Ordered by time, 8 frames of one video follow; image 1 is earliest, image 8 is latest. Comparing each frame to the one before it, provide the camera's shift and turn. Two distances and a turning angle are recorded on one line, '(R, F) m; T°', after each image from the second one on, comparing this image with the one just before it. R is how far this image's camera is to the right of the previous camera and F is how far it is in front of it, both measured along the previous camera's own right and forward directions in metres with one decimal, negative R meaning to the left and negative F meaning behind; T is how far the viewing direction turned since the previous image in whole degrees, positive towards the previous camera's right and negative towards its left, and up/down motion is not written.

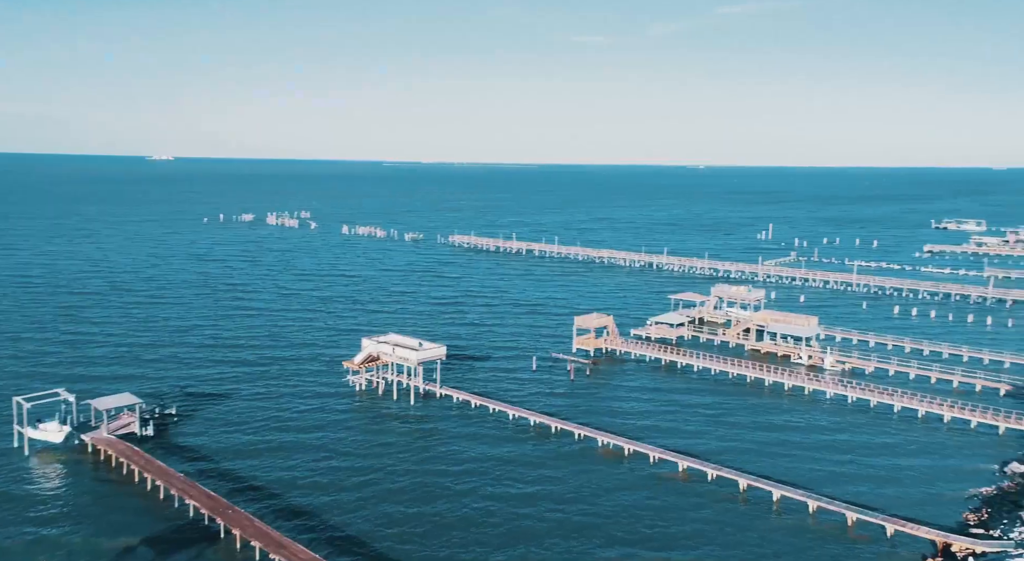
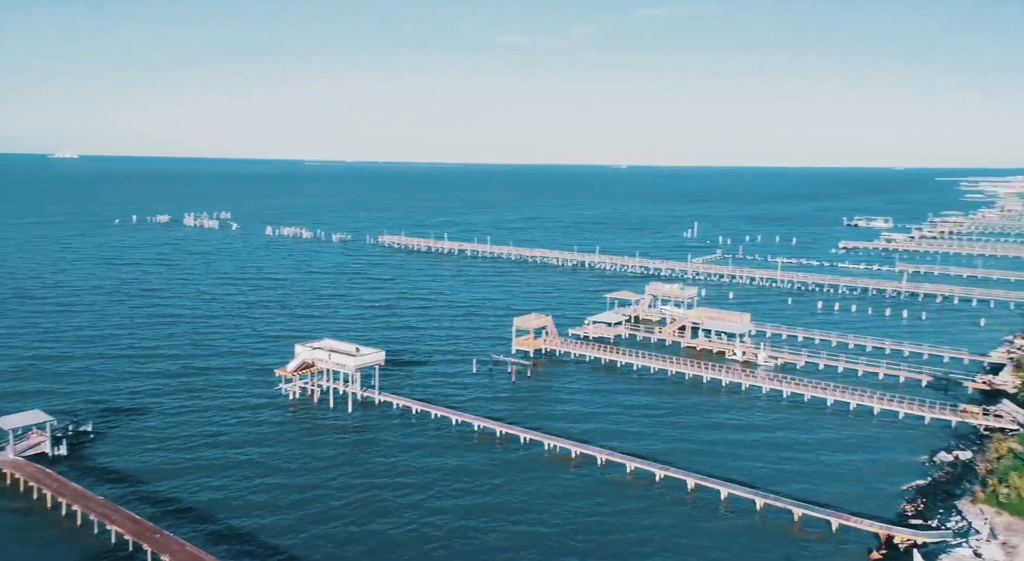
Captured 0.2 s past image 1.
(-0.4, -0.1) m; +5°
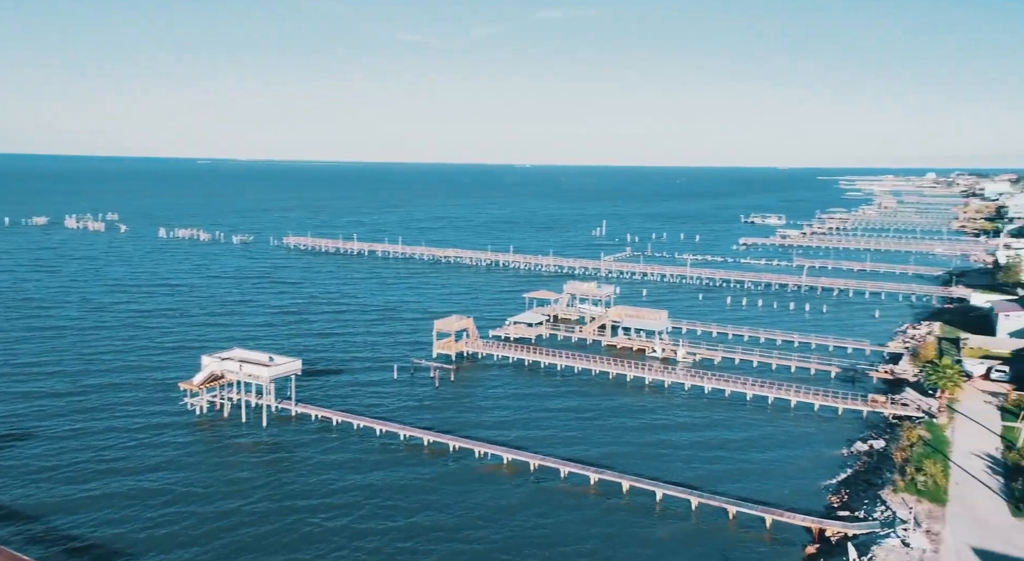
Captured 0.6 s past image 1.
(-0.5, 0.0) m; +6°
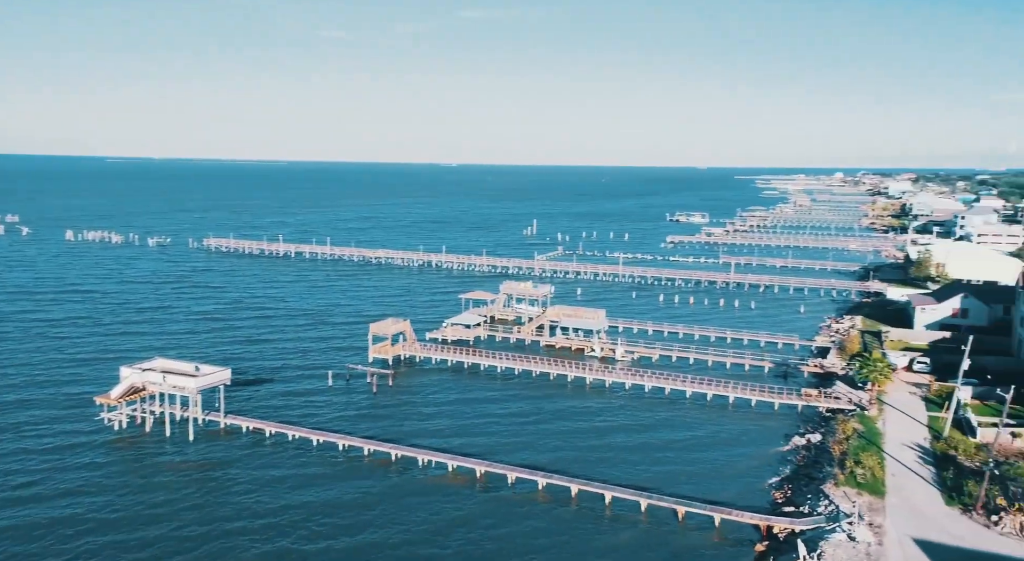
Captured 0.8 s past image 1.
(-0.3, 0.0) m; +5°
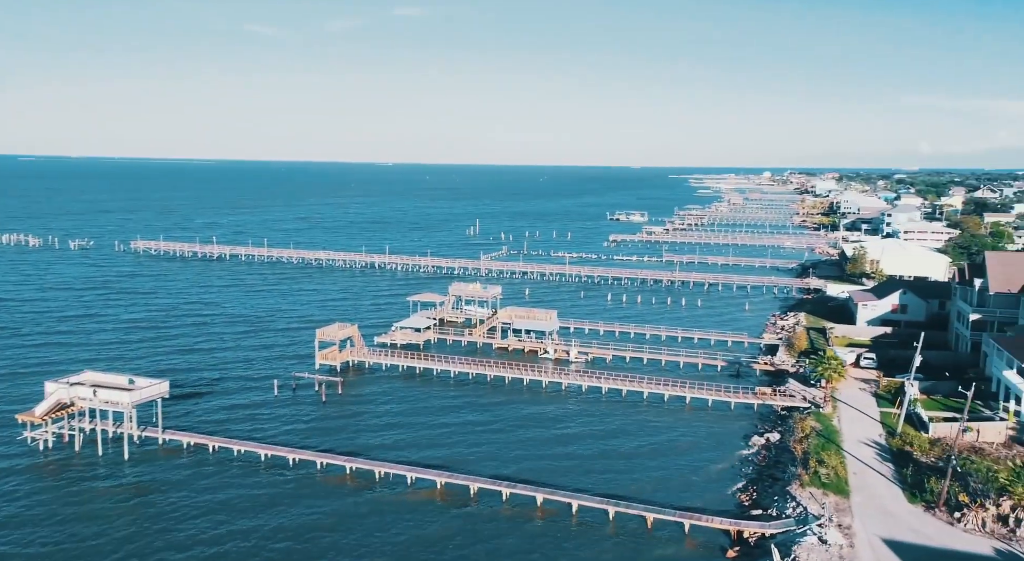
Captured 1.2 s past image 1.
(-0.3, +0.3) m; +4°
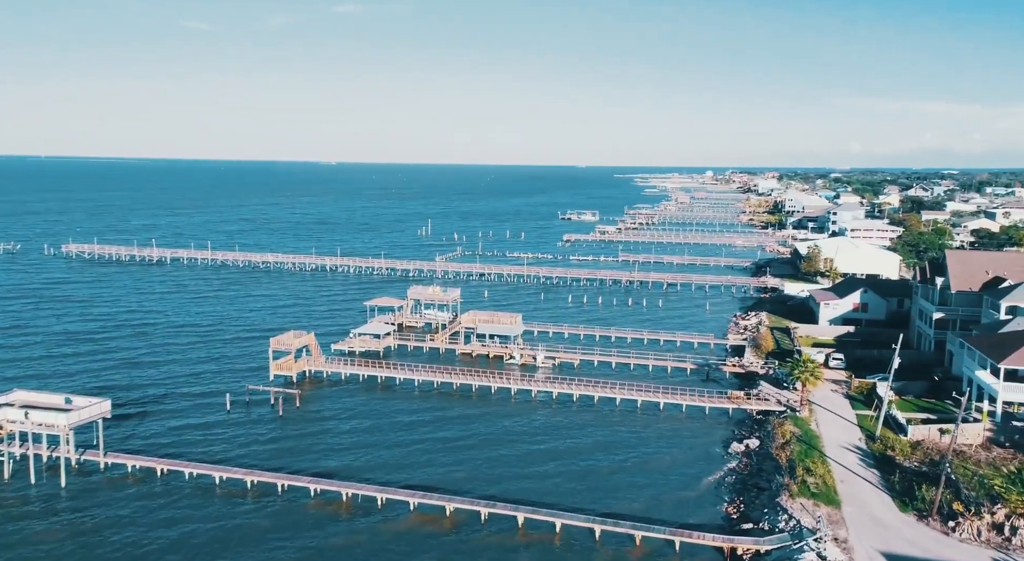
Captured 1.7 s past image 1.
(-0.4, +0.7) m; +3°
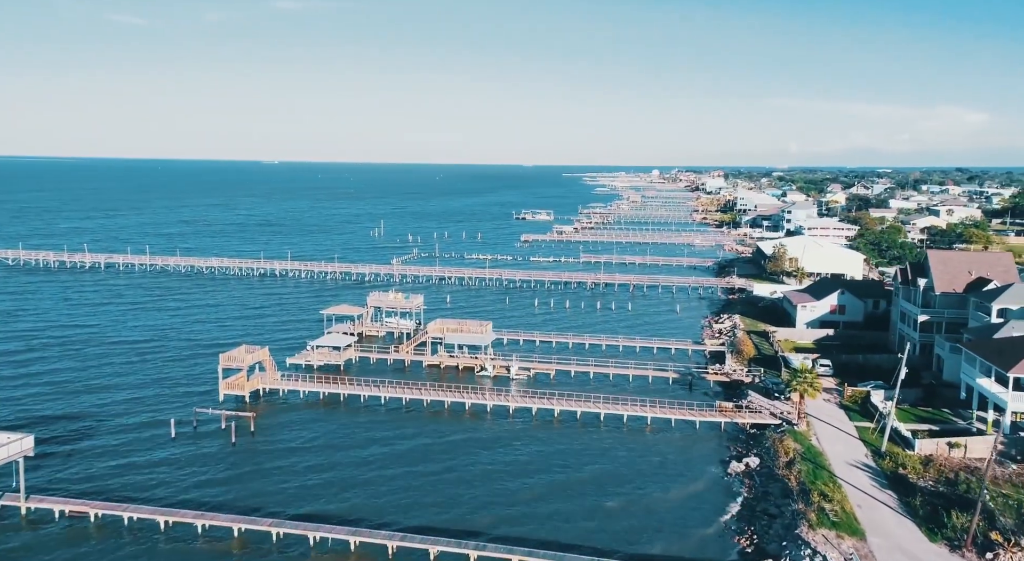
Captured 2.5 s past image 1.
(-0.4, +1.3) m; +3°
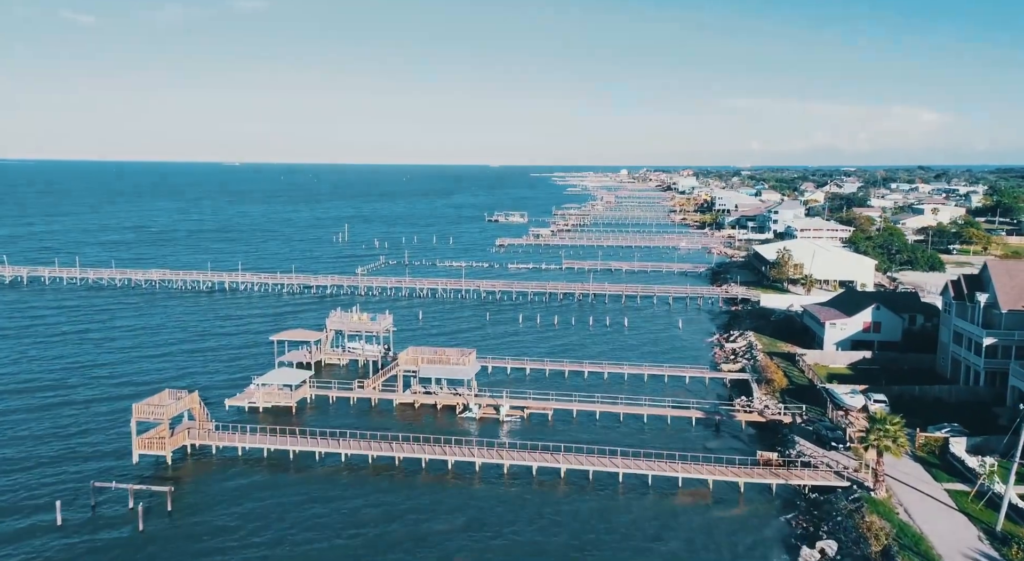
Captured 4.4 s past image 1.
(-0.4, +3.3) m; +2°
